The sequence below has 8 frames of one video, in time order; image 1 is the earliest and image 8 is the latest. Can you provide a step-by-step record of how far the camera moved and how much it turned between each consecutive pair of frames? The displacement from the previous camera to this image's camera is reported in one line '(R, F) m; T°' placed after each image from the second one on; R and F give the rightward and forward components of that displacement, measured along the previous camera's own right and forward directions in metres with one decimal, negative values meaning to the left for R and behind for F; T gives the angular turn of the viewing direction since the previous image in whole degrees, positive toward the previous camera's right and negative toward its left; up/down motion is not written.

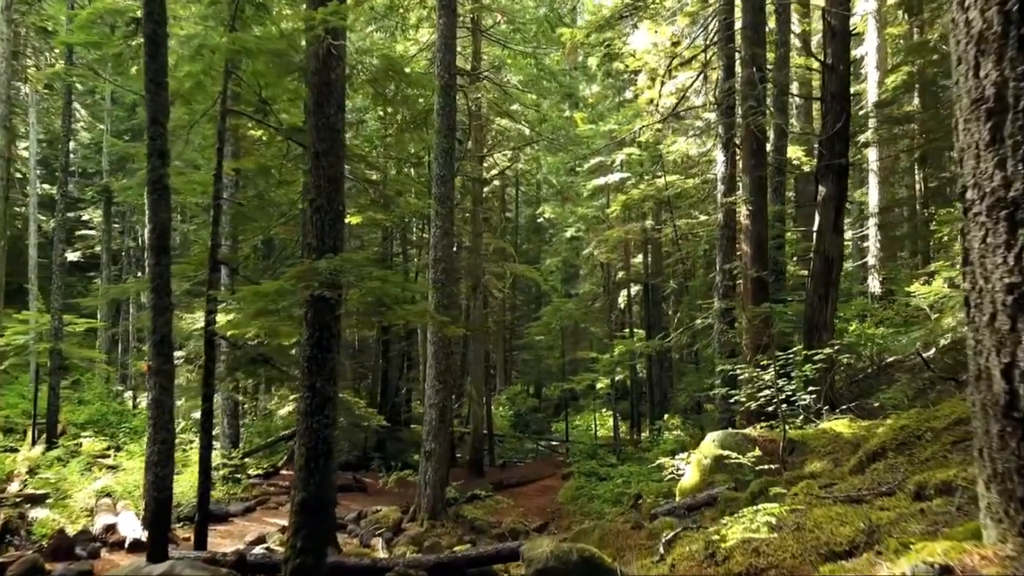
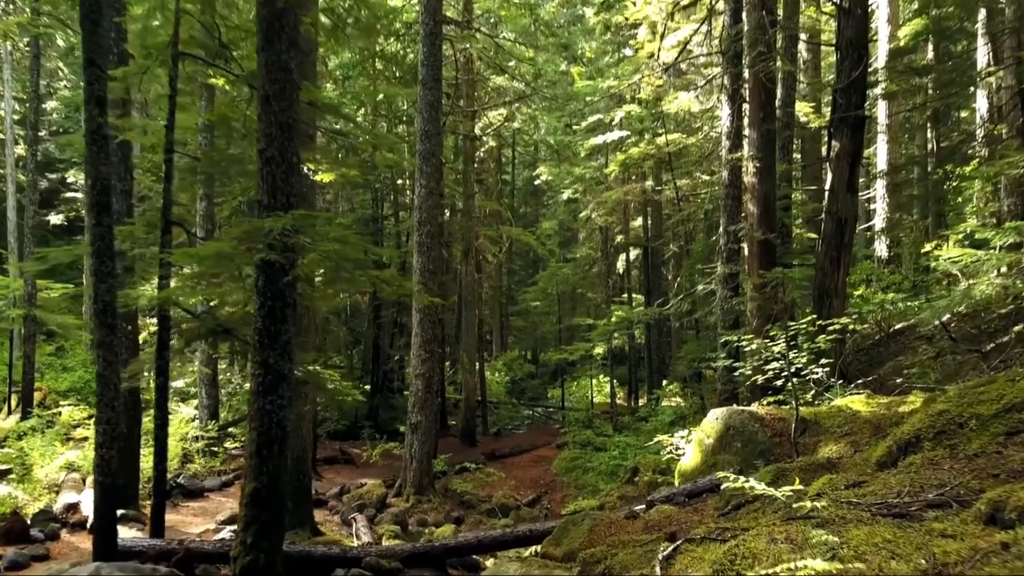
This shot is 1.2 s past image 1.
(+0.1, +0.8) m; 0°
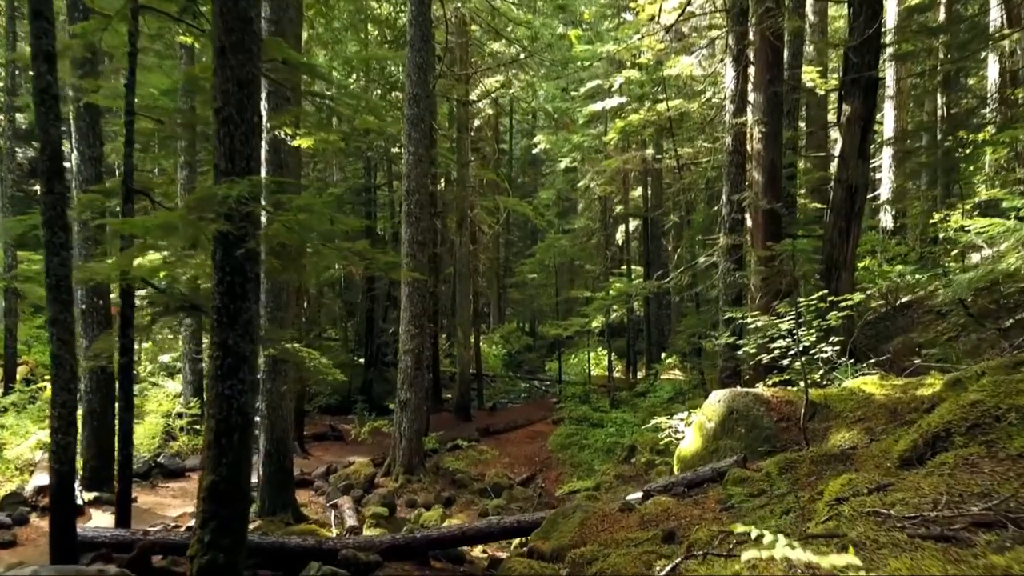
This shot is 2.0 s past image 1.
(+0.1, +0.5) m; 0°
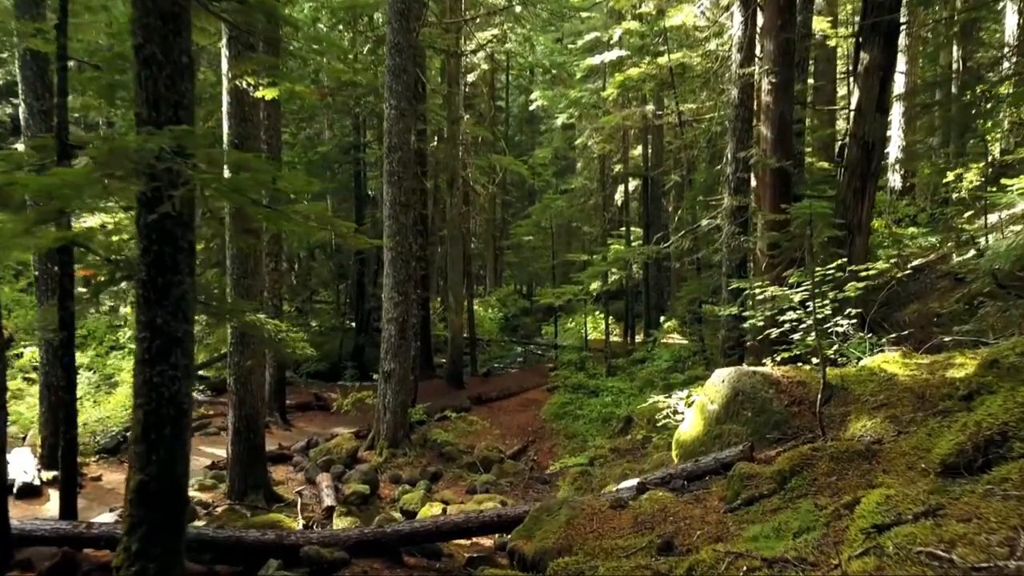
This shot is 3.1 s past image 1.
(+0.1, +0.7) m; 0°
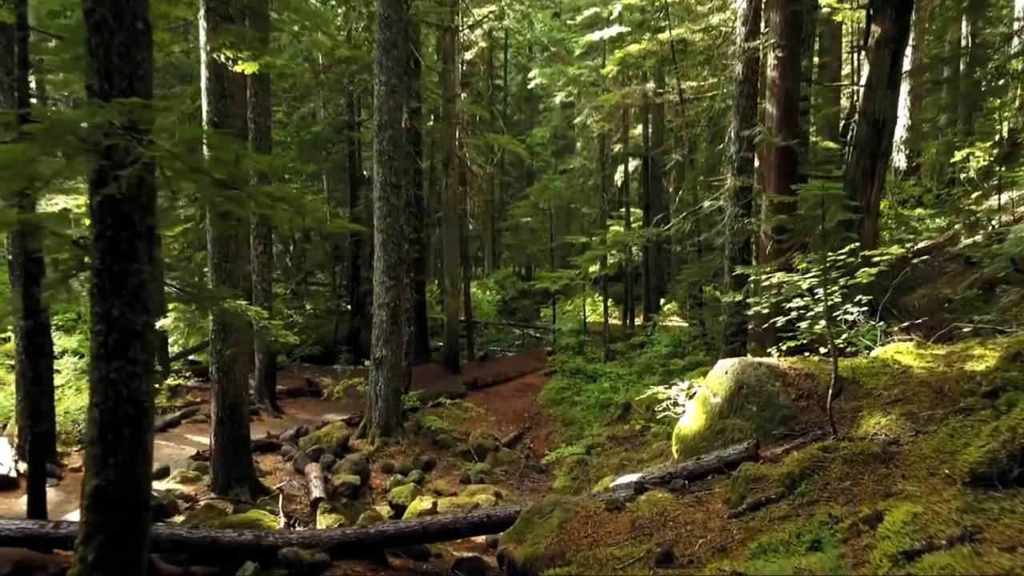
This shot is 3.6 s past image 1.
(+0.1, +0.3) m; 0°
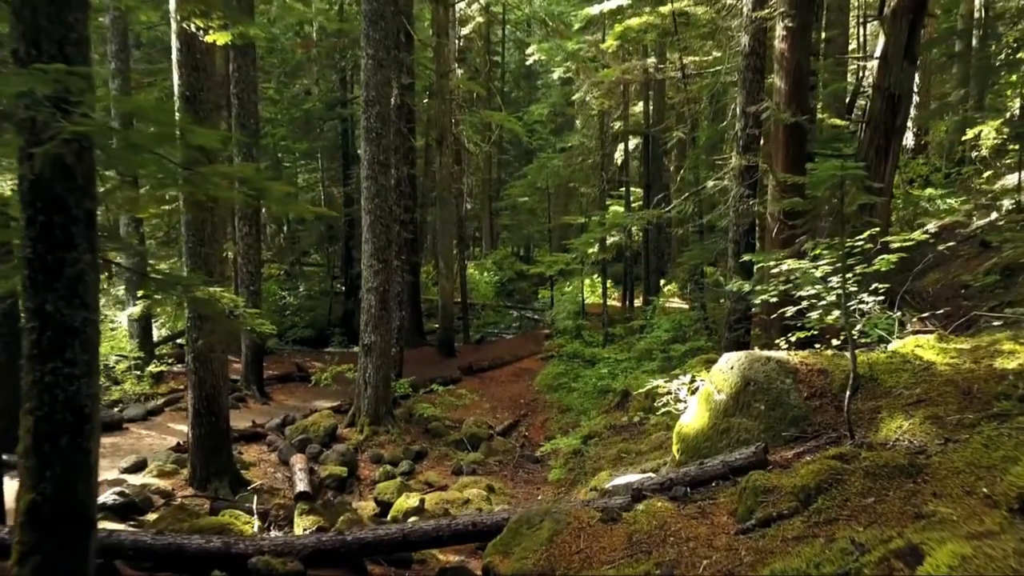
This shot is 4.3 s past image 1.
(+0.1, +0.4) m; 0°
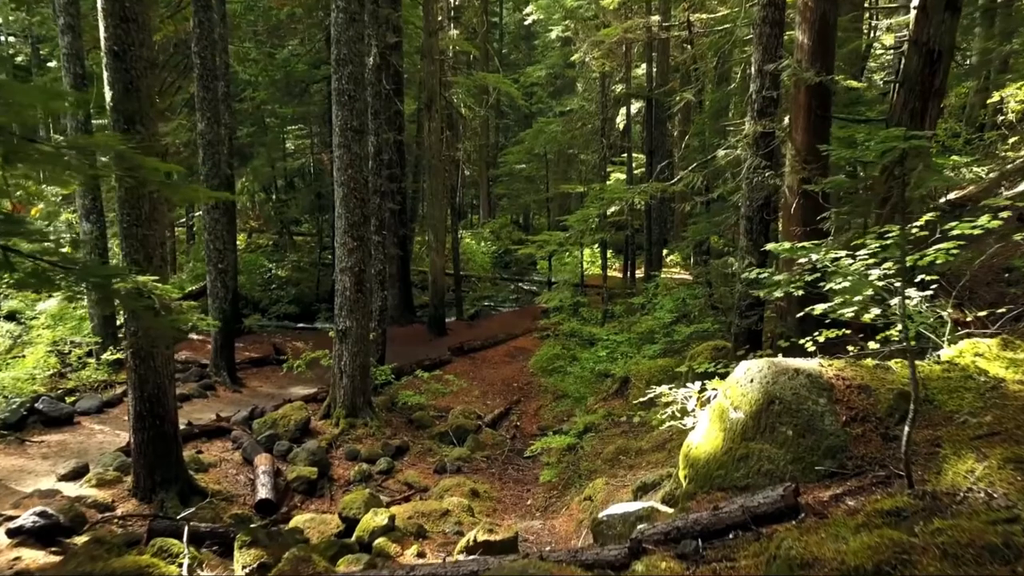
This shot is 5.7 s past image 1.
(+0.2, +0.9) m; 0°
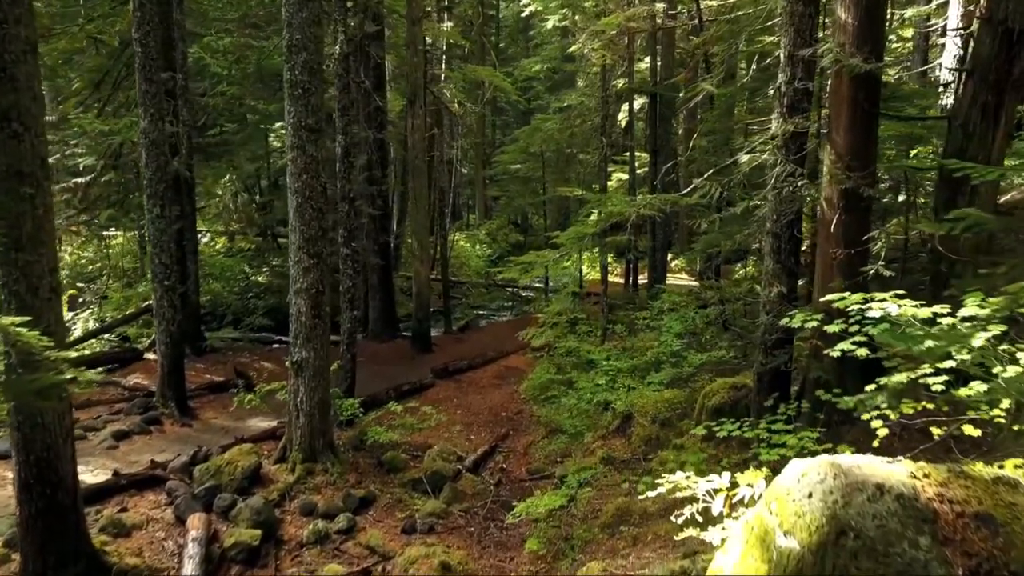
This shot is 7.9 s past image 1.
(+0.2, +1.3) m; 0°
